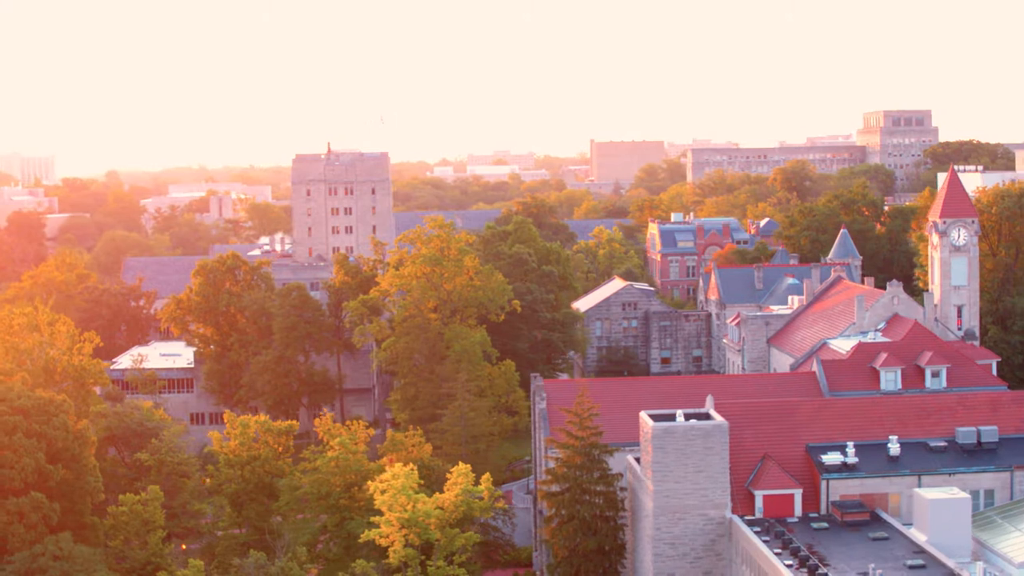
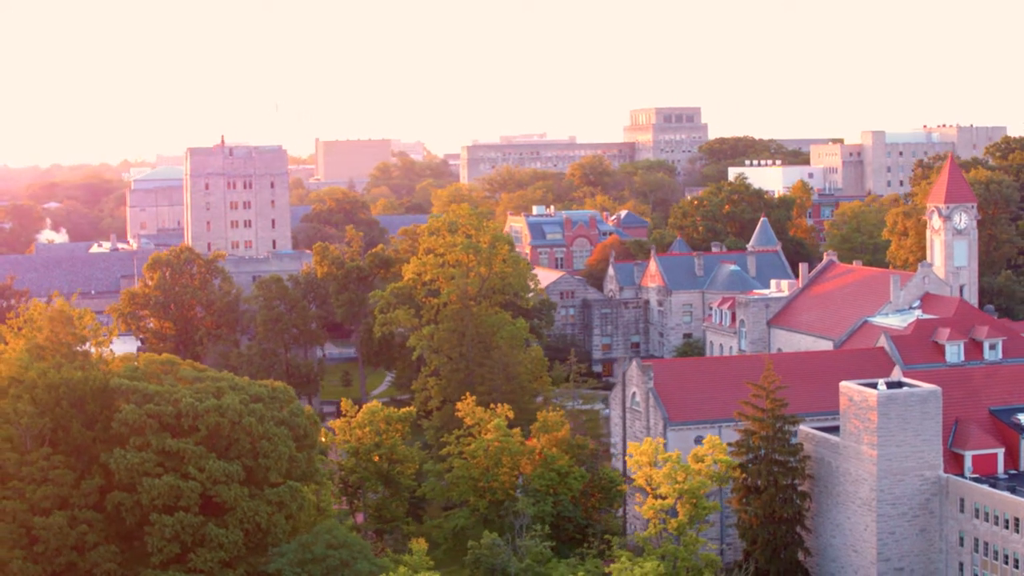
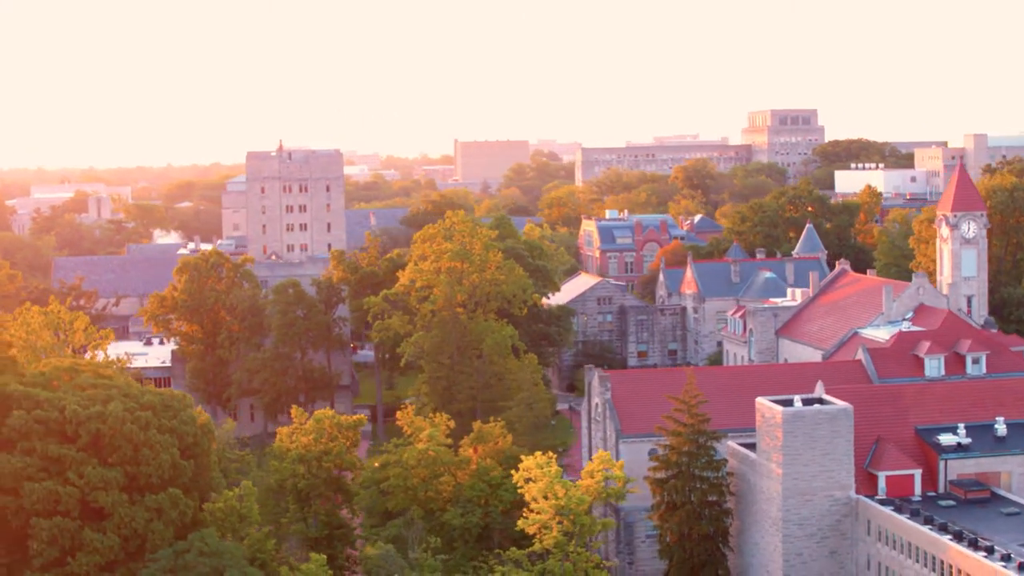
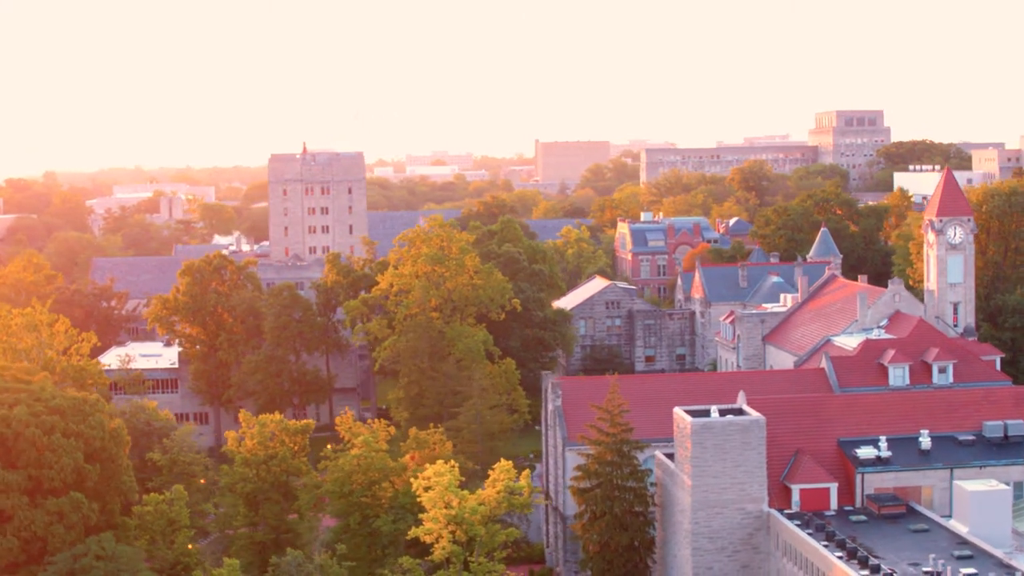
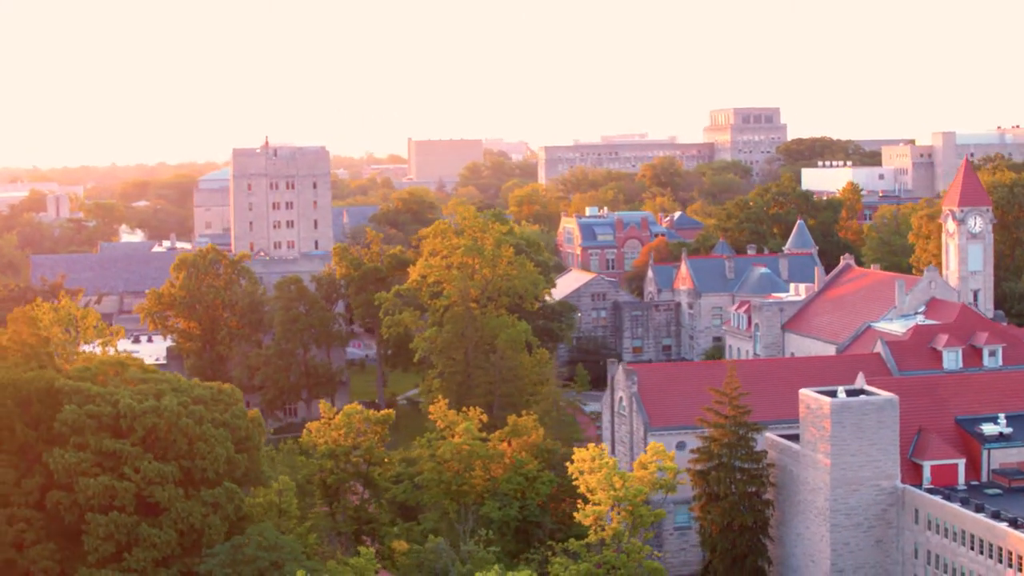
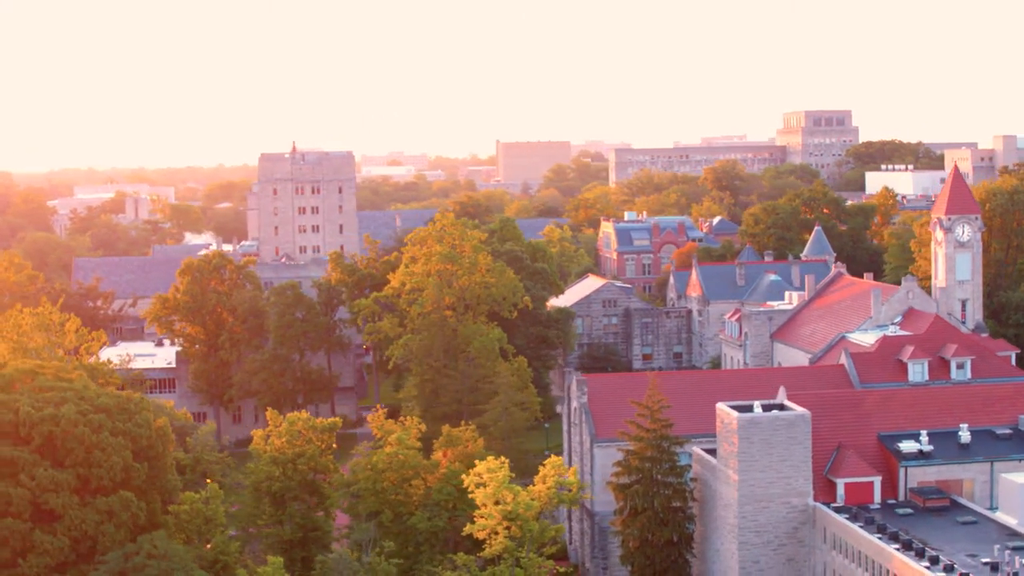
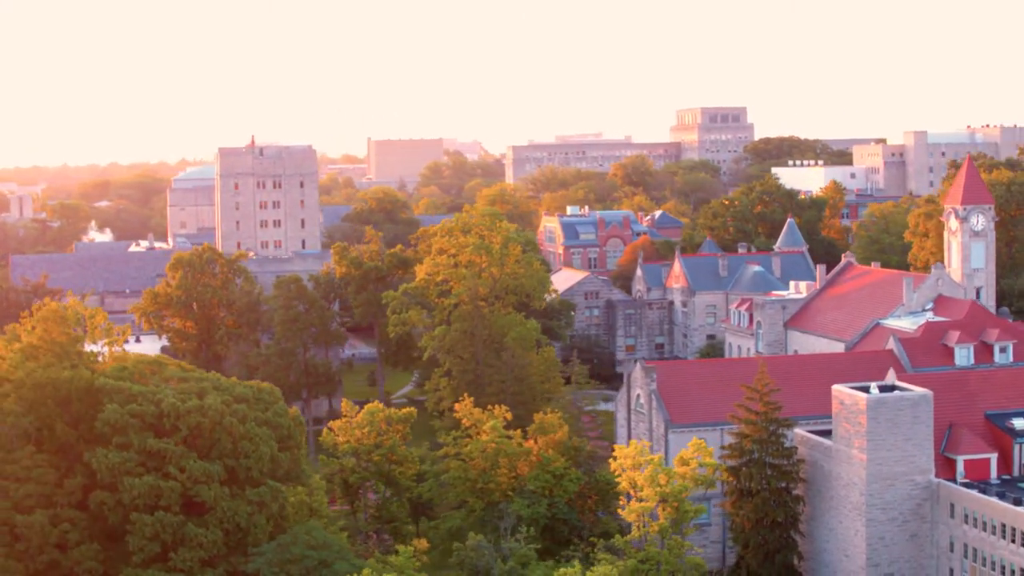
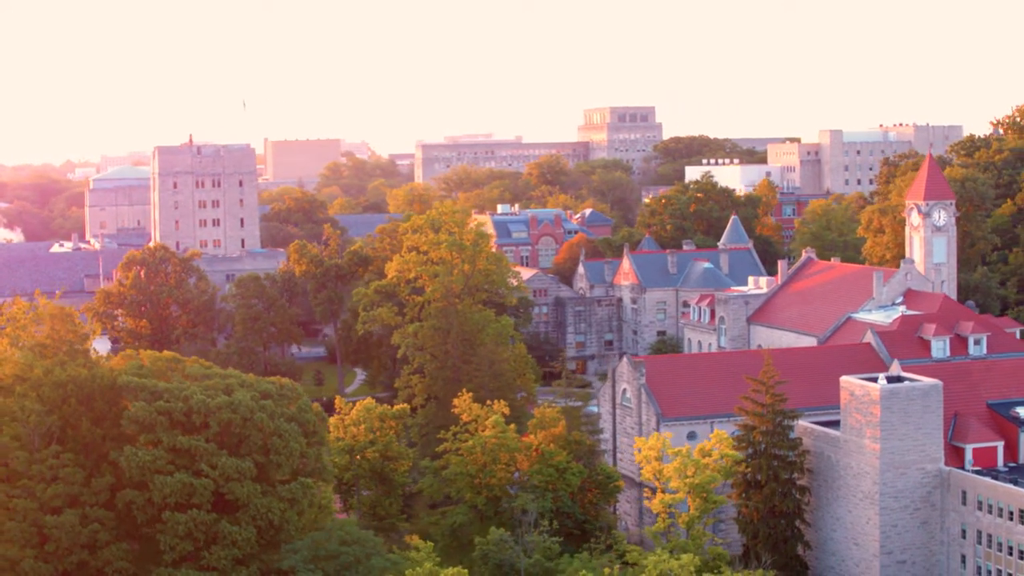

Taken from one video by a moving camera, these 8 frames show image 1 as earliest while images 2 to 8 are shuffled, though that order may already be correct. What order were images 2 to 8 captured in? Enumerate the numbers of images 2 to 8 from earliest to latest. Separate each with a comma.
4, 6, 3, 5, 7, 2, 8
